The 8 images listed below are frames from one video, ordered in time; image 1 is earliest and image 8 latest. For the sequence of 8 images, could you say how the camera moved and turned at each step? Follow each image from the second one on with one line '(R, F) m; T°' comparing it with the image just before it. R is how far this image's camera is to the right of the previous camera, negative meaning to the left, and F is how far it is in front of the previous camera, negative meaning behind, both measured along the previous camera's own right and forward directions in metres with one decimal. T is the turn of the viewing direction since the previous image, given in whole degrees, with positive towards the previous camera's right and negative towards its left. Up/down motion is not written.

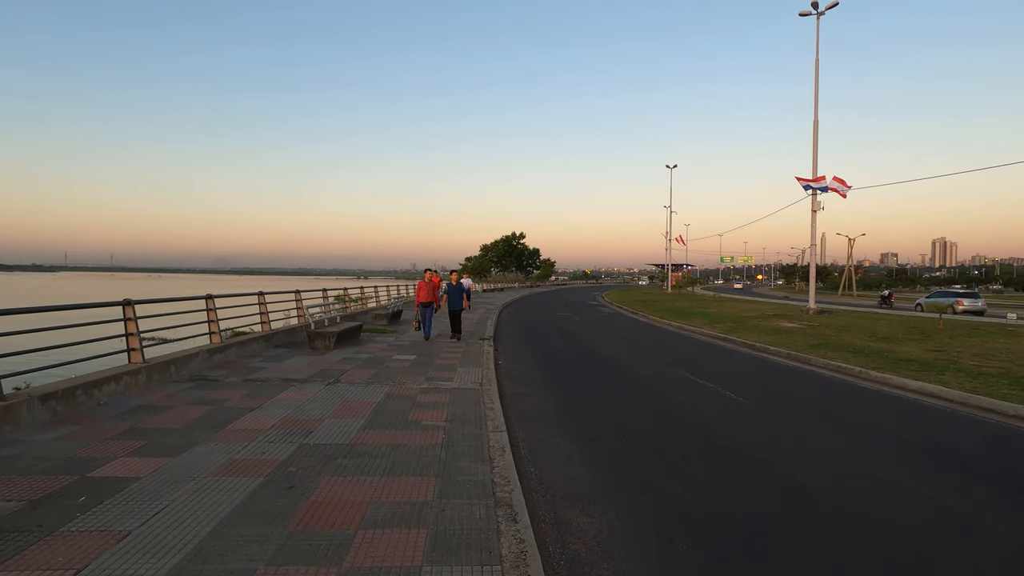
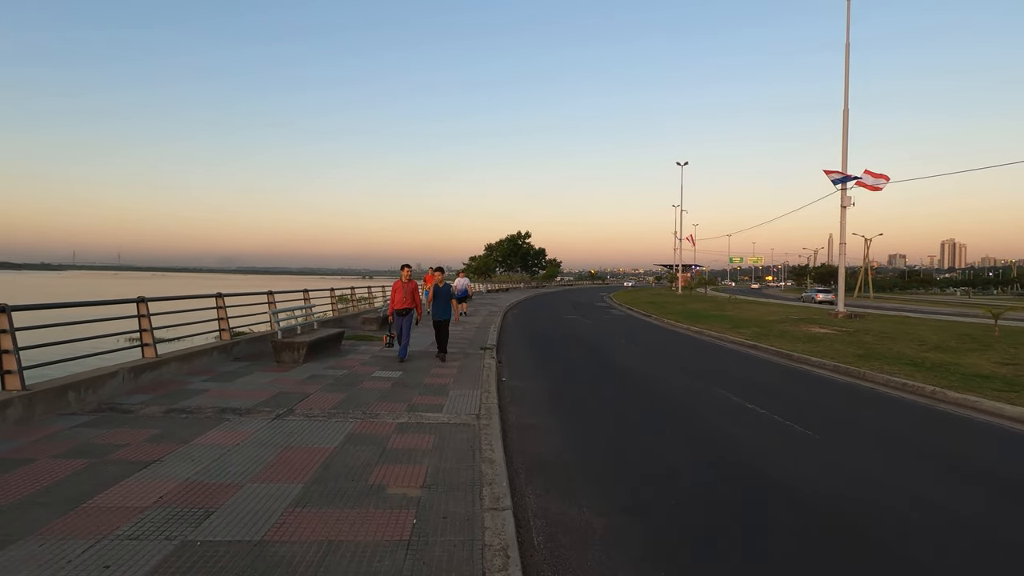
(0.0, +2.1) m; -1°
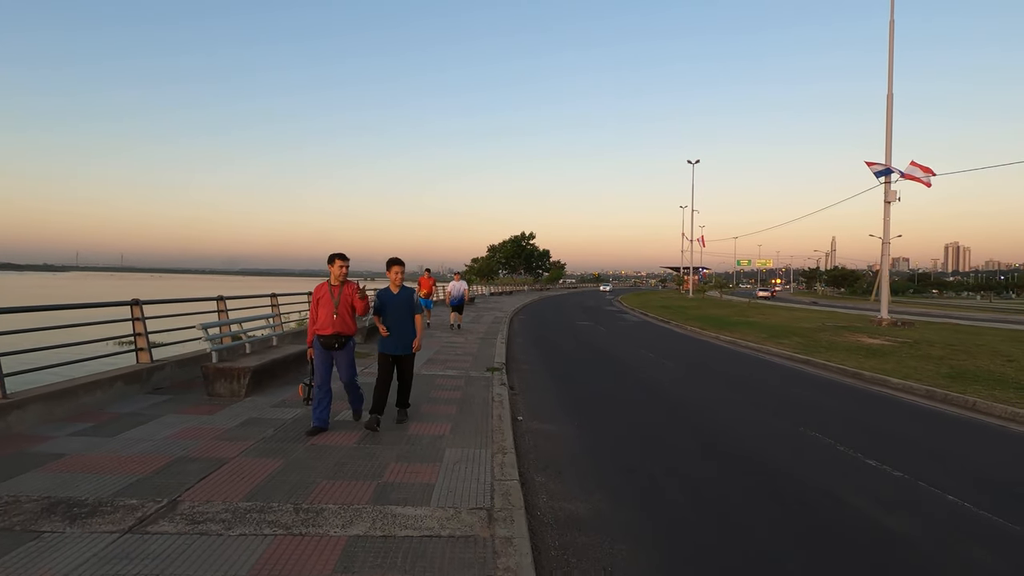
(-0.3, +2.8) m; 0°
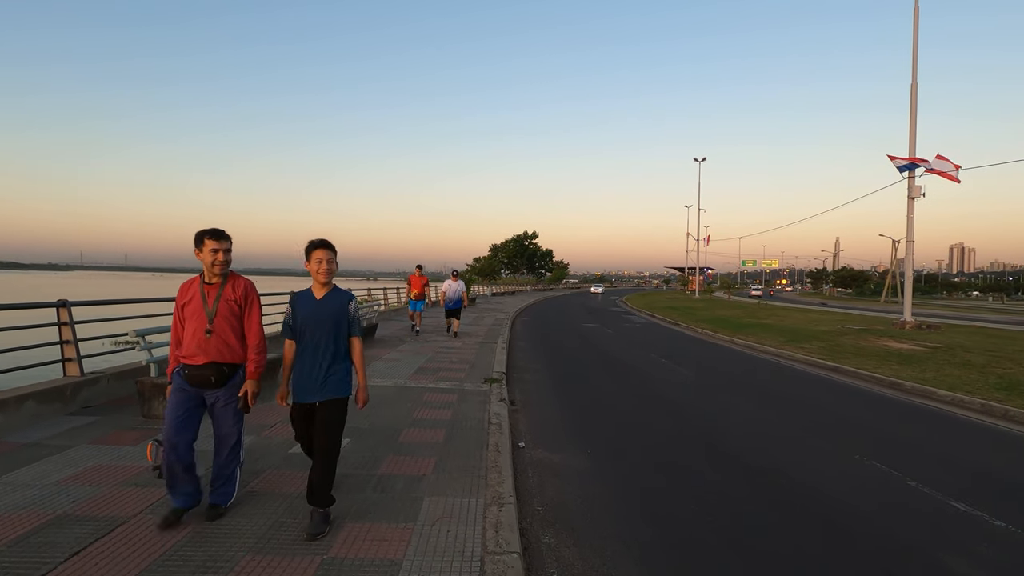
(0.0, +1.3) m; 0°
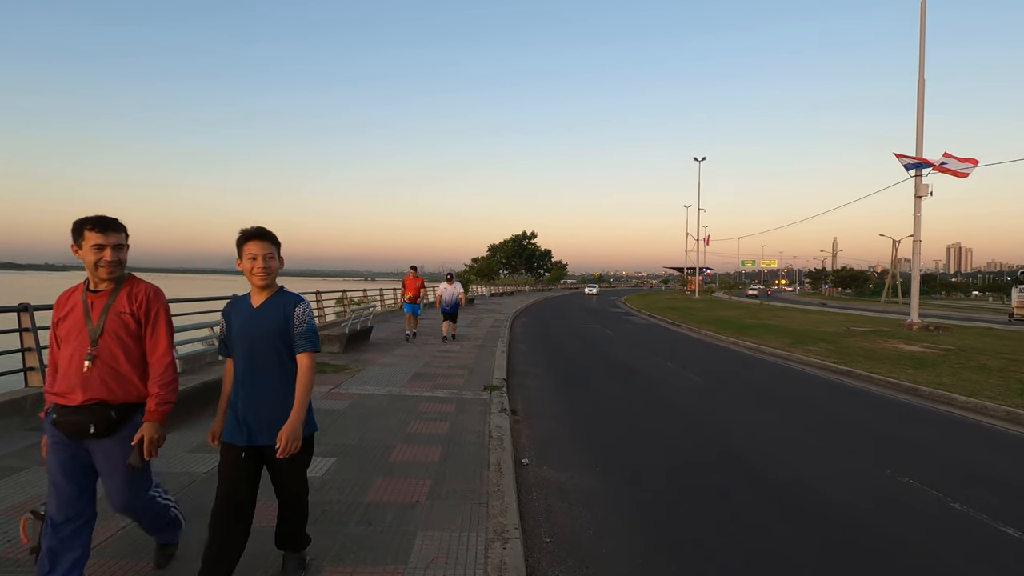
(0.0, +0.5) m; 0°
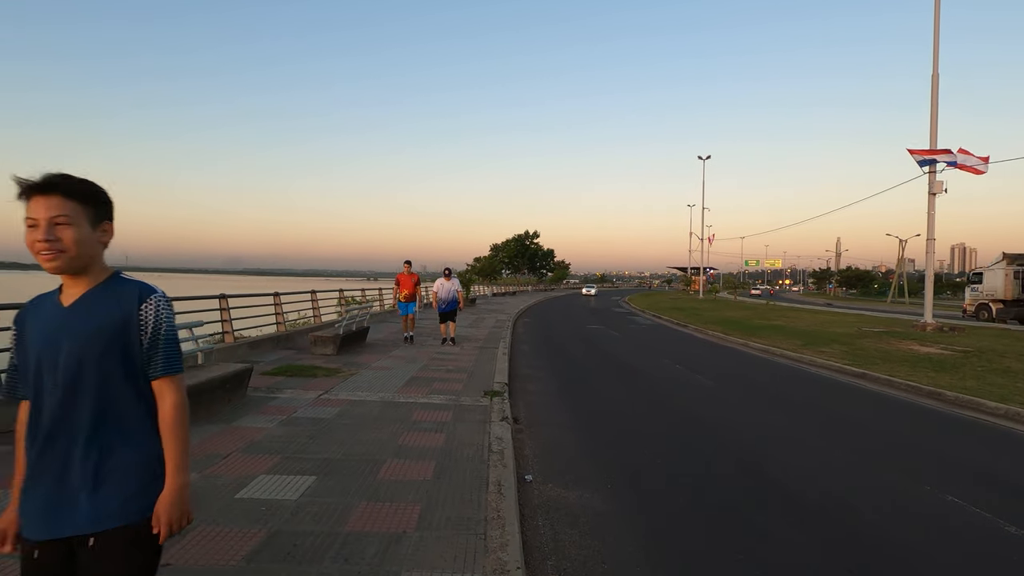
(0.0, +0.6) m; 0°
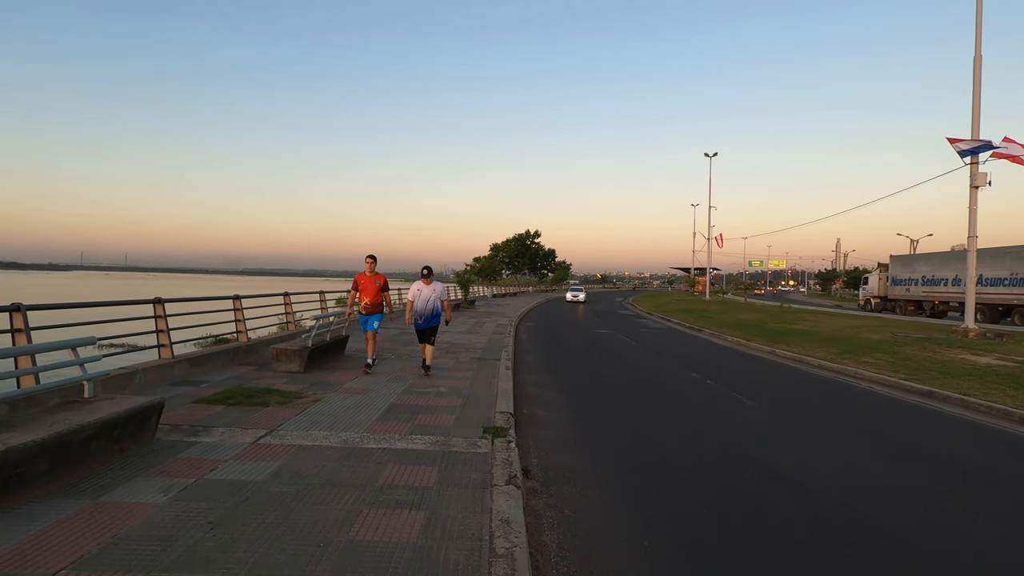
(-0.1, +2.0) m; 0°
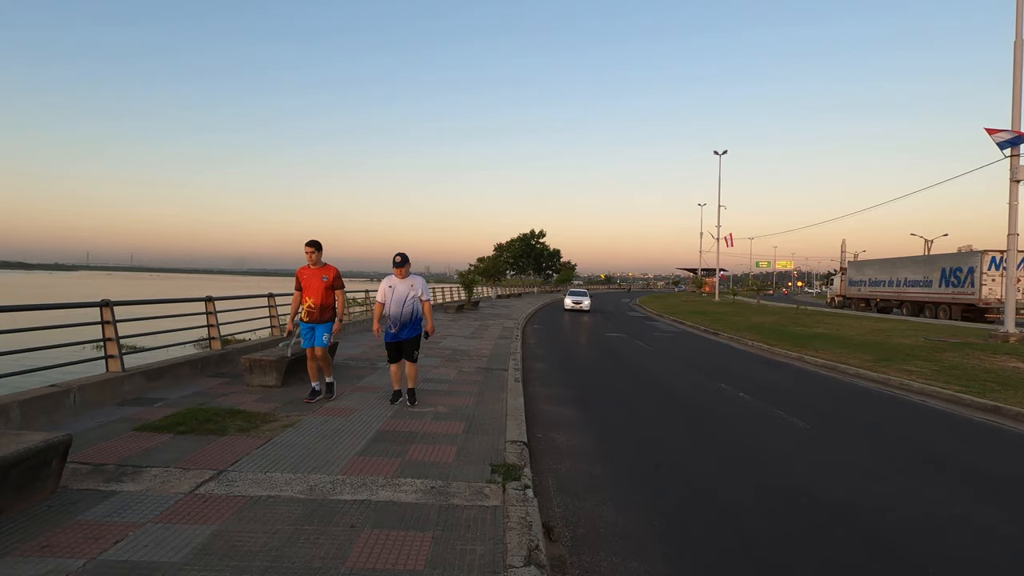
(-0.1, +1.3) m; 0°
